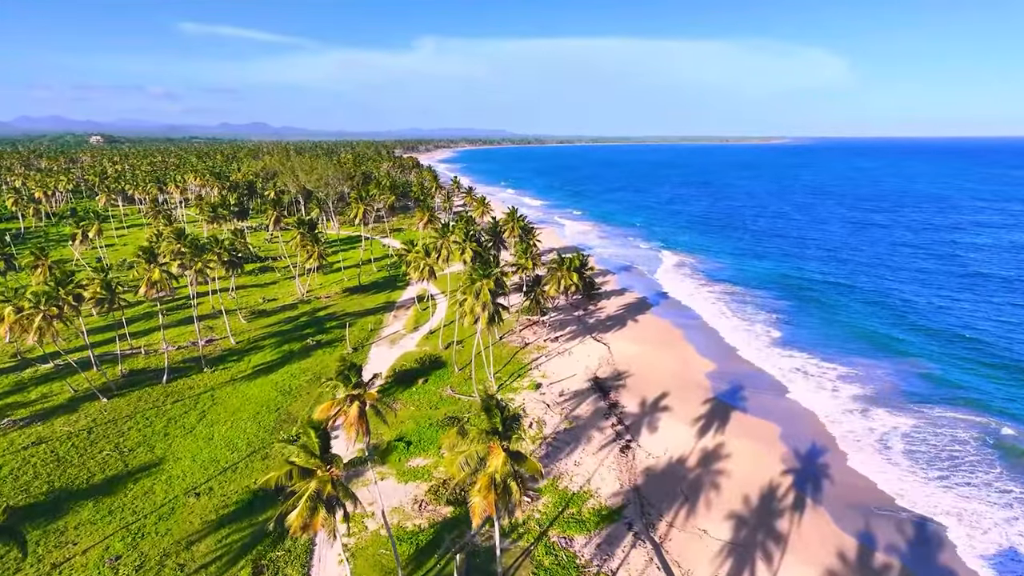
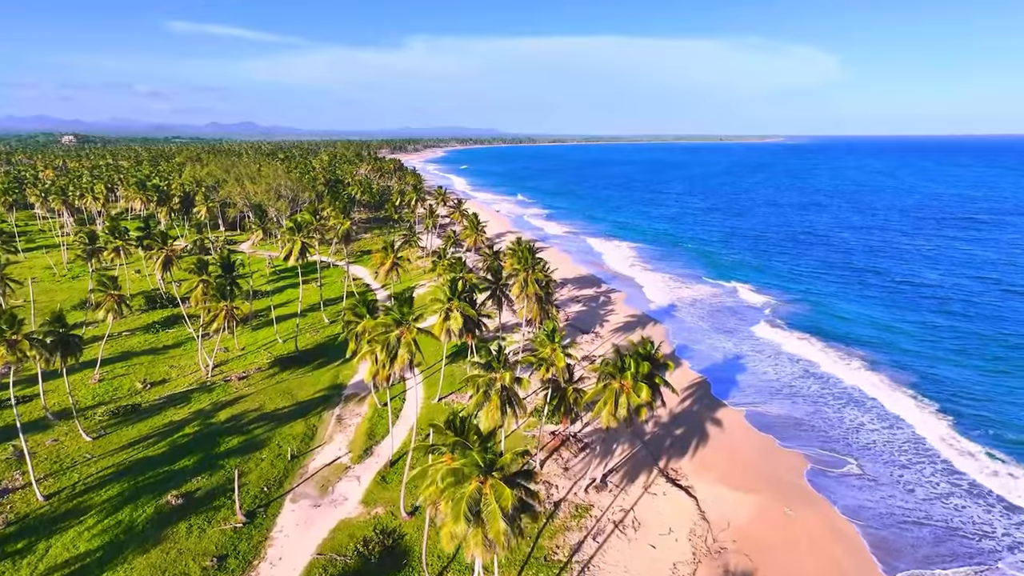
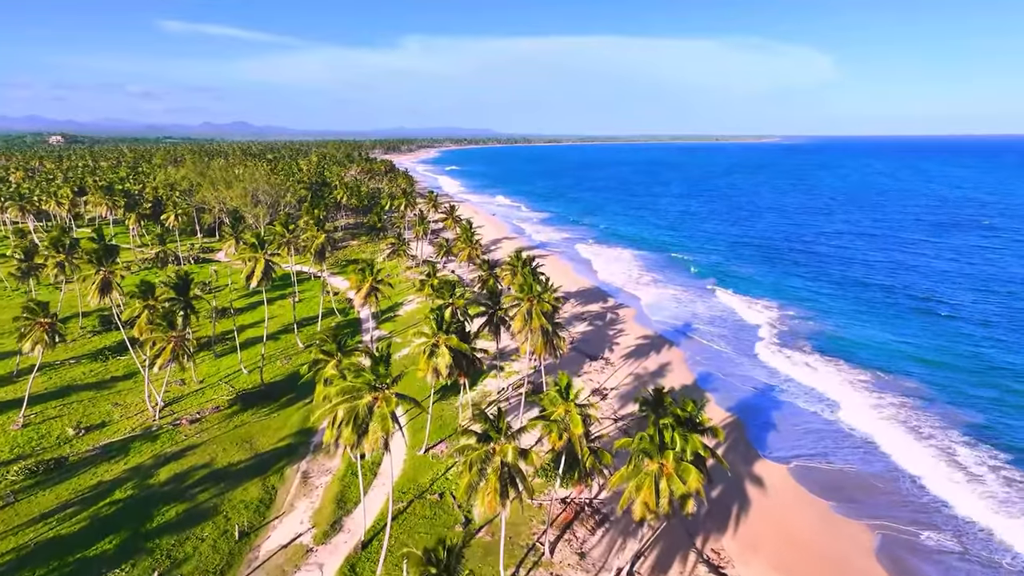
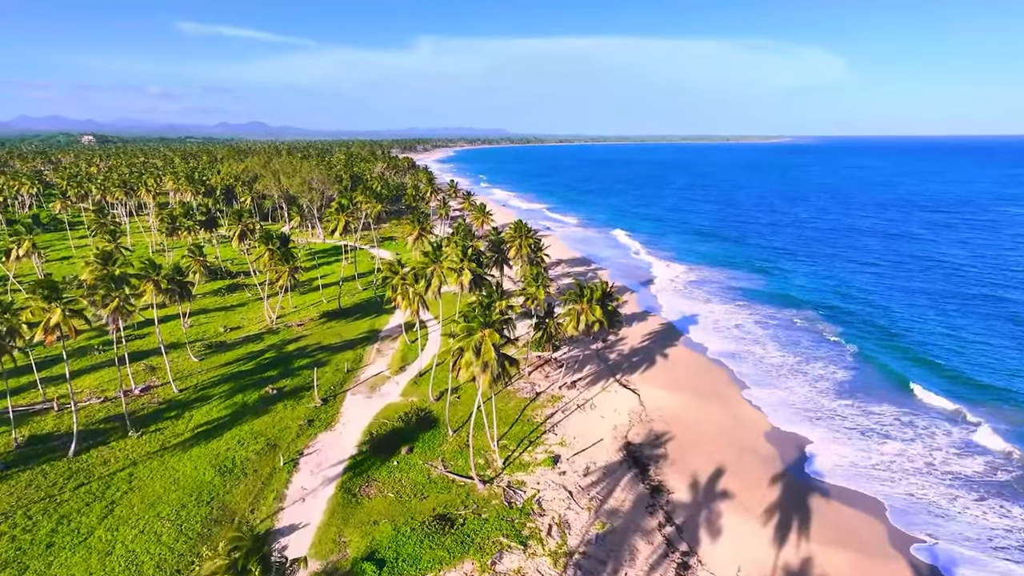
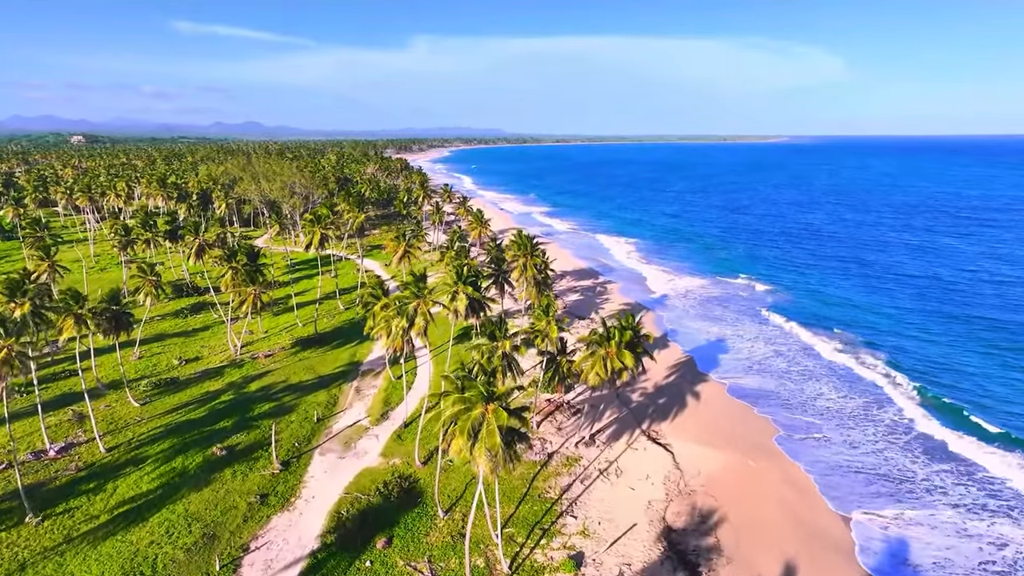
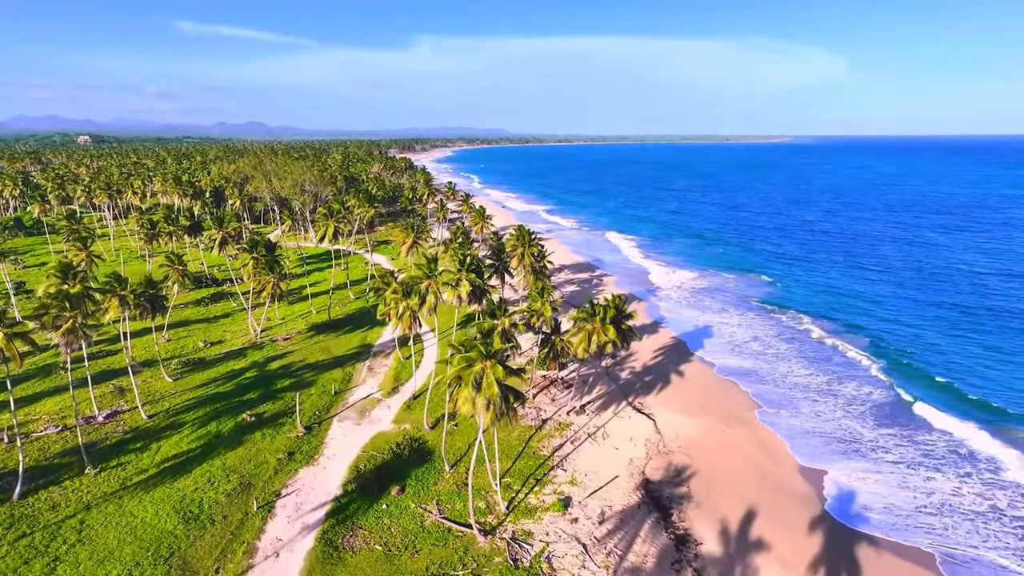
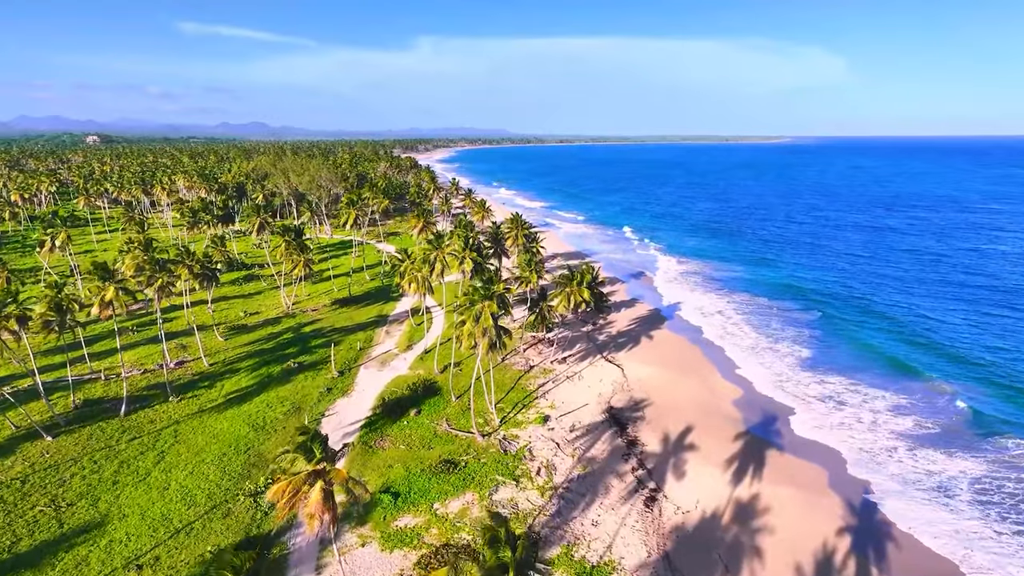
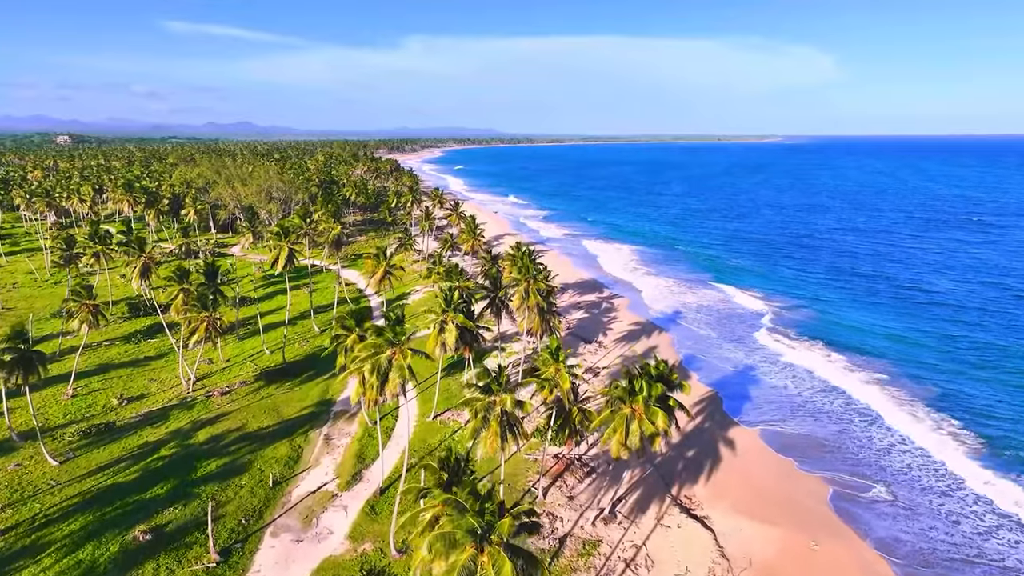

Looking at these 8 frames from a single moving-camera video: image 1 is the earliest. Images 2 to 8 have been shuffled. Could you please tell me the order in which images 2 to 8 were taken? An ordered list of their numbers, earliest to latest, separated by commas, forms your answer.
7, 4, 6, 5, 2, 8, 3
